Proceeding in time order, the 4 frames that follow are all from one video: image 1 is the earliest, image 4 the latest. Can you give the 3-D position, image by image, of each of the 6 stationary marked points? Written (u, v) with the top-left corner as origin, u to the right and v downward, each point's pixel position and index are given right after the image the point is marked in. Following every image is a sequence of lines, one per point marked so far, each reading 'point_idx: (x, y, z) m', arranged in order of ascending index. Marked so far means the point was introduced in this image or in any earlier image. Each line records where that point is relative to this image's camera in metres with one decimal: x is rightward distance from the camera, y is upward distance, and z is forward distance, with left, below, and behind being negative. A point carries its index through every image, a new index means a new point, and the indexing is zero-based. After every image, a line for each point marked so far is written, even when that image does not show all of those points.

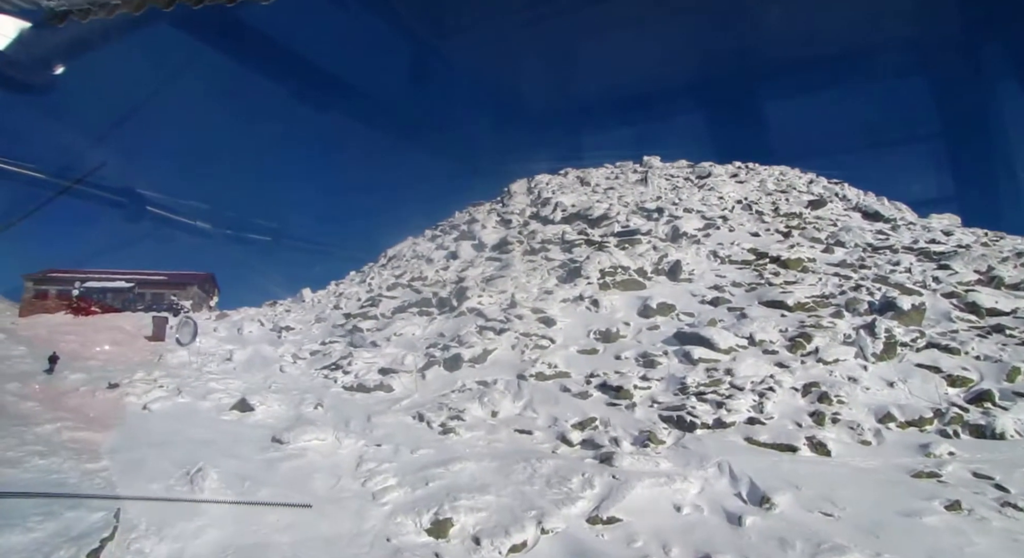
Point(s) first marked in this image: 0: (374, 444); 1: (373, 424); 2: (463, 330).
0: (-2.0, -2.5, +9.8) m
1: (-2.2, -2.3, +10.6) m
2: (-1.0, -1.1, +14.8) m
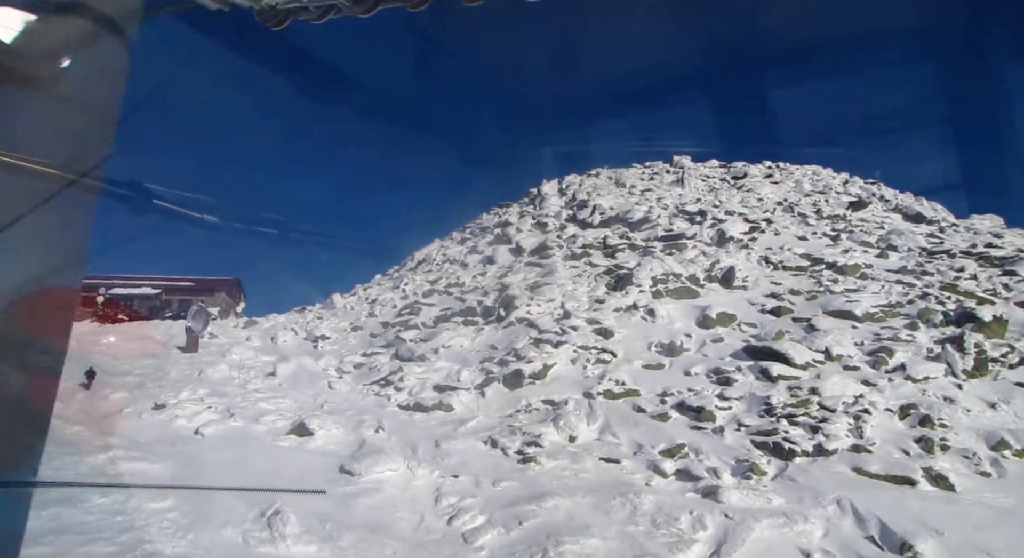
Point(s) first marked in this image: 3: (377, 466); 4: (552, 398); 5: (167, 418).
0: (-0.8, -2.7, +9.1) m
1: (-1.0, -2.6, +9.9) m
2: (+0.2, -1.3, +14.1) m
3: (-1.8, -2.5, +9.0) m
4: (+0.8, -2.1, +11.9) m
5: (-5.3, -2.2, +10.2) m
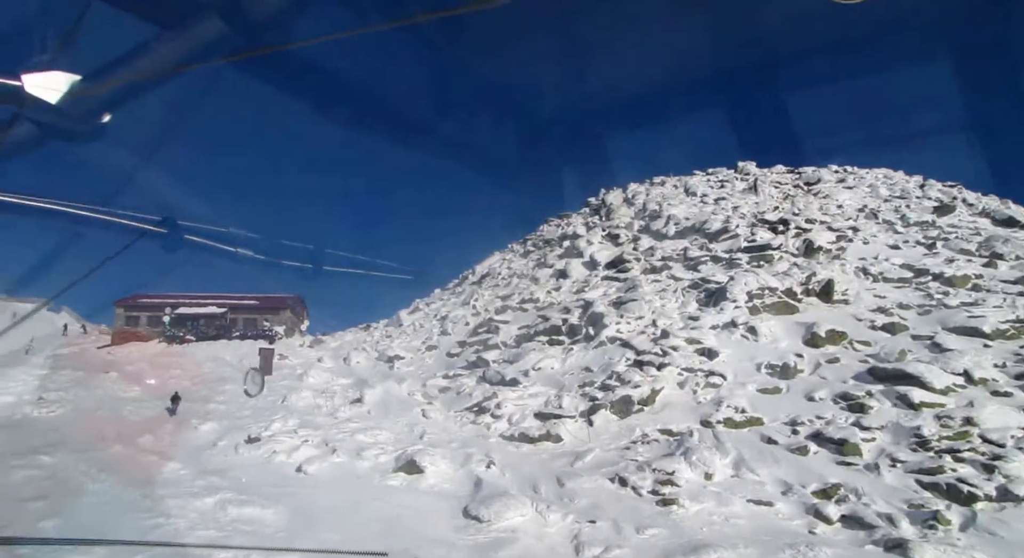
0: (+0.9, -3.0, +8.2) m
1: (+0.8, -2.9, +9.0) m
2: (+2.1, -1.7, +13.1) m
3: (-0.1, -2.8, +8.1) m
4: (+2.6, -2.5, +10.9) m
5: (-3.5, -2.5, +9.5) m
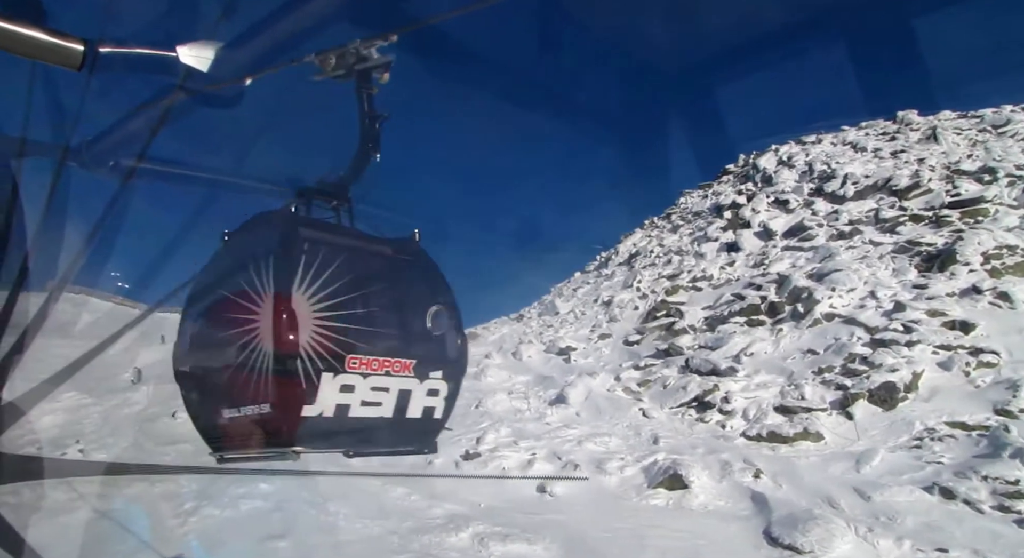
0: (+4.1, -2.6, +6.4) m
1: (+4.0, -2.5, +7.2) m
2: (+5.7, -1.1, +11.2) m
3: (+3.1, -2.5, +6.5) m
4: (+6.1, -1.9, +9.0) m
5: (-0.2, -2.4, +8.2) m
